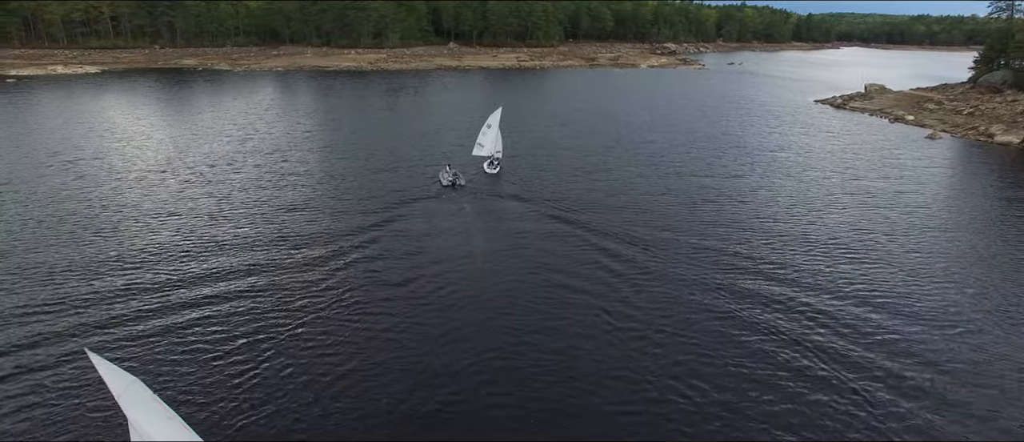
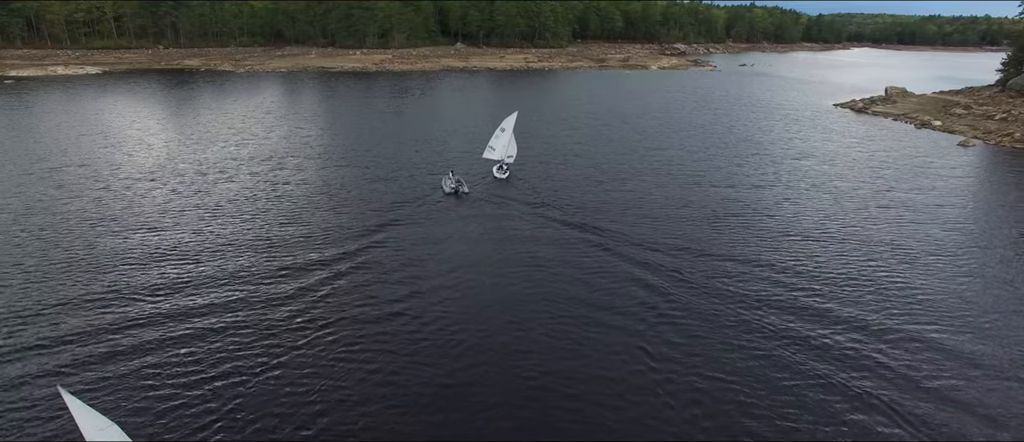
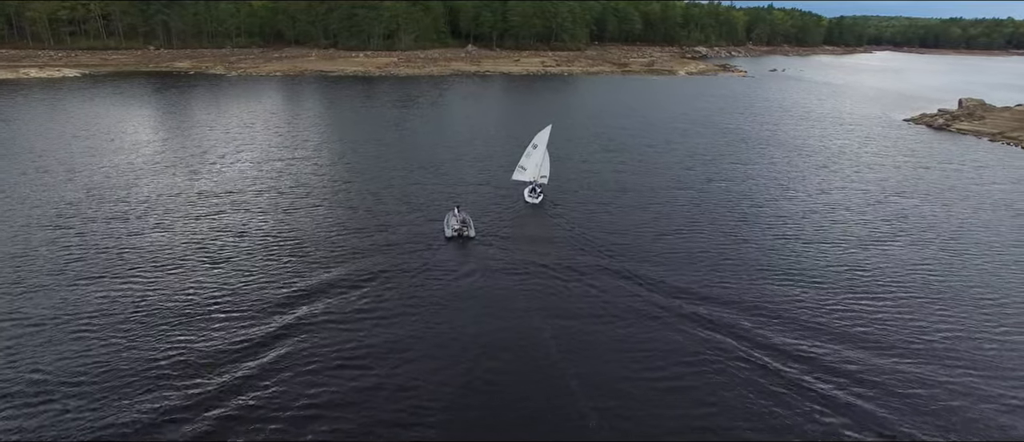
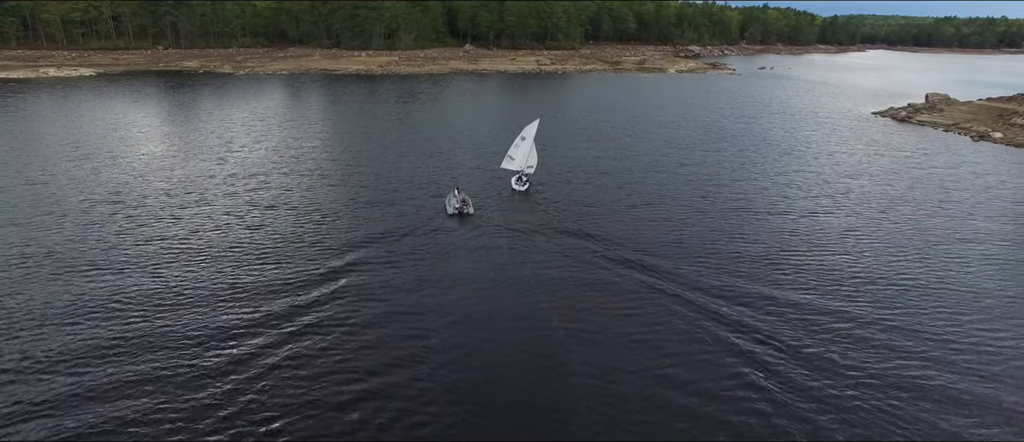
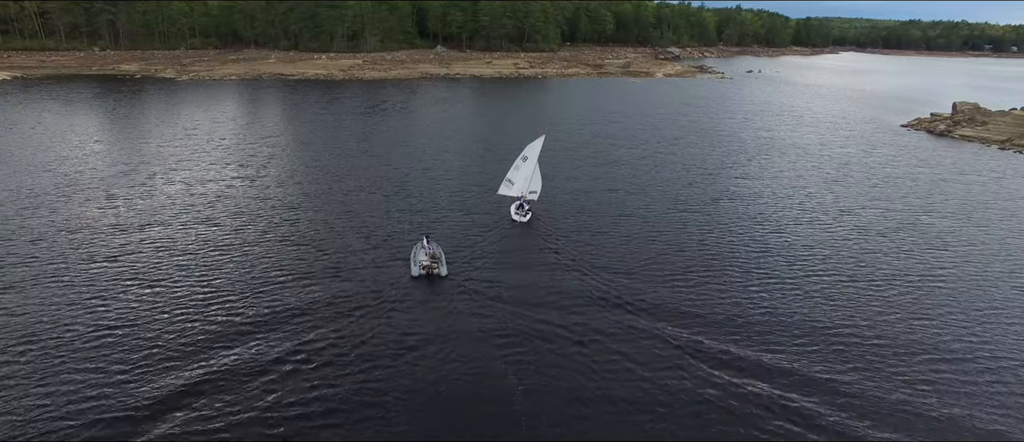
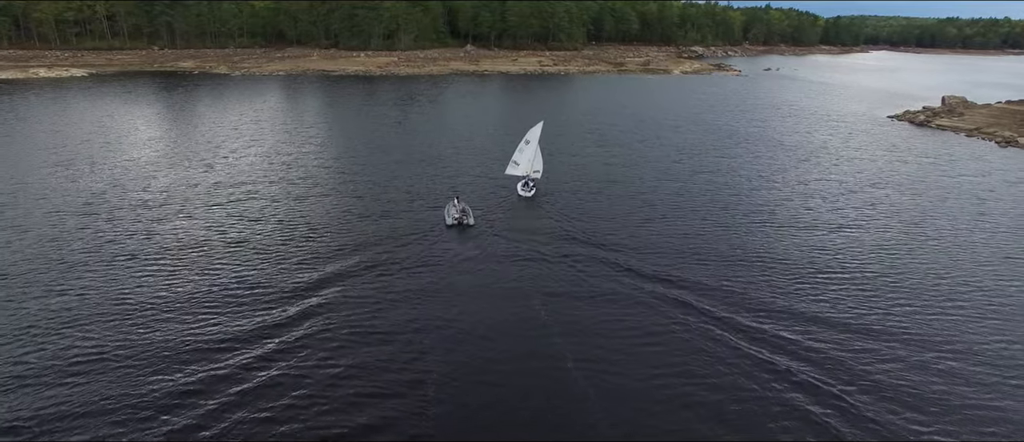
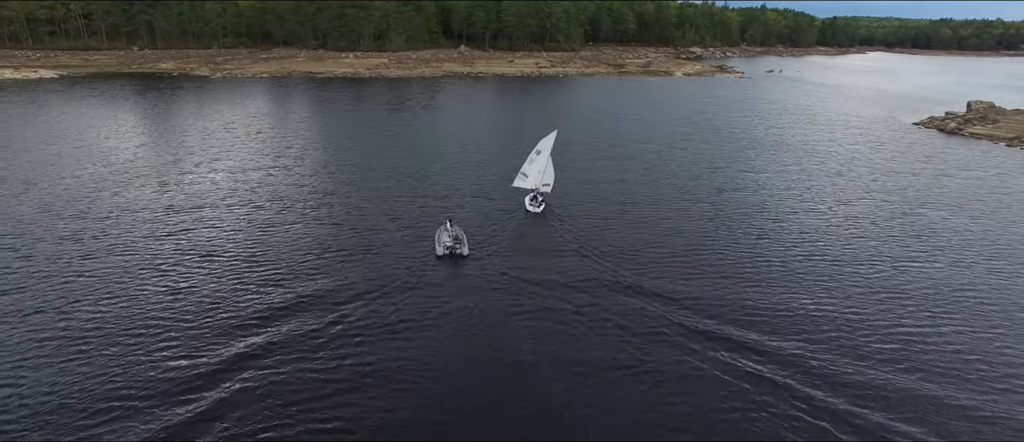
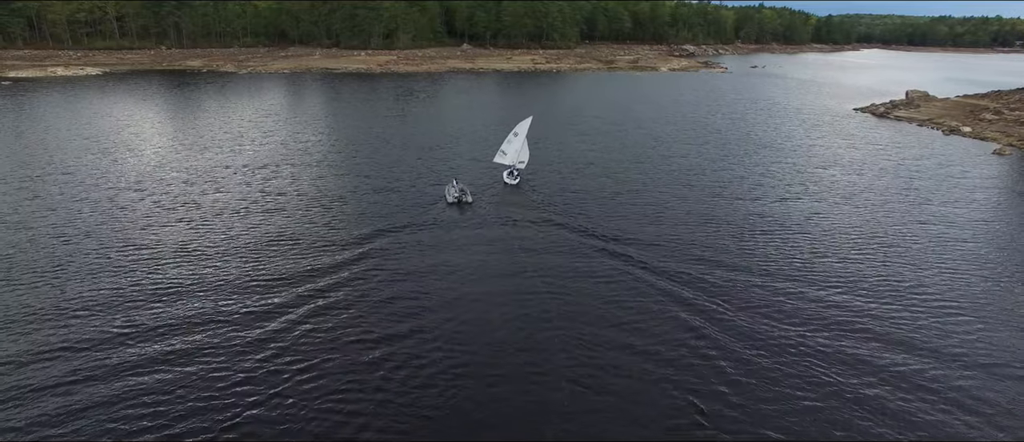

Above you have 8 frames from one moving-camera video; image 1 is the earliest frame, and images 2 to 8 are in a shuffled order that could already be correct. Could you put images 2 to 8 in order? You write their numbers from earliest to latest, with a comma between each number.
2, 8, 4, 6, 3, 7, 5
